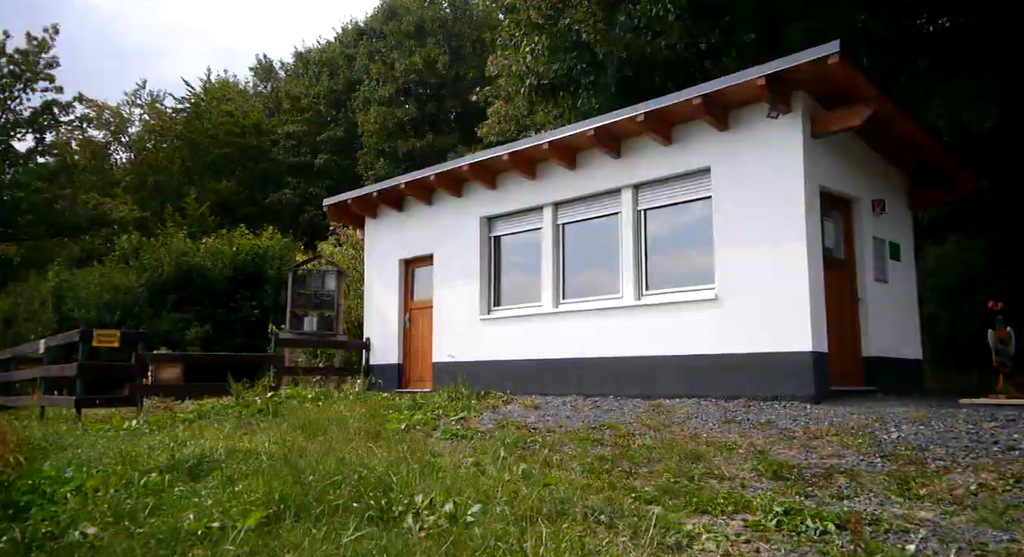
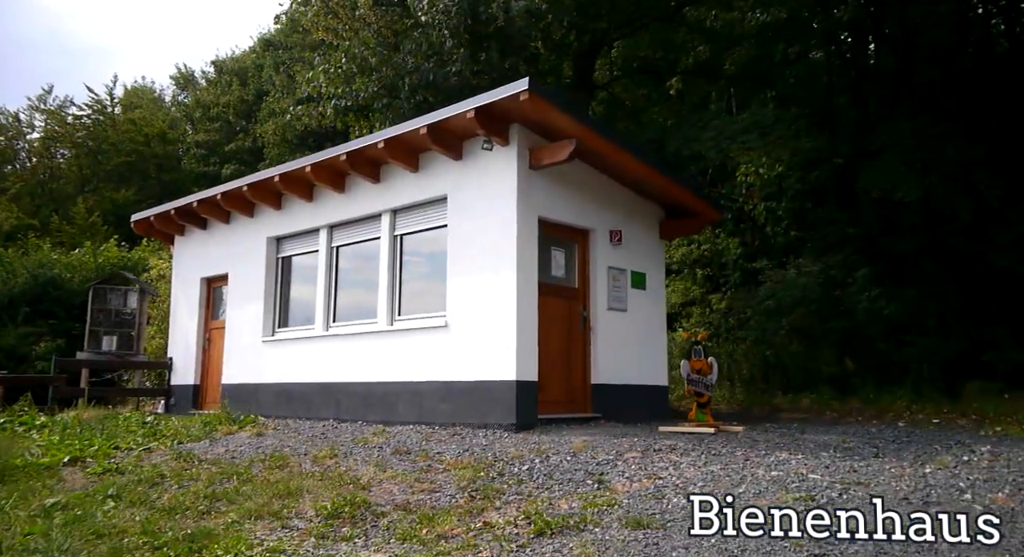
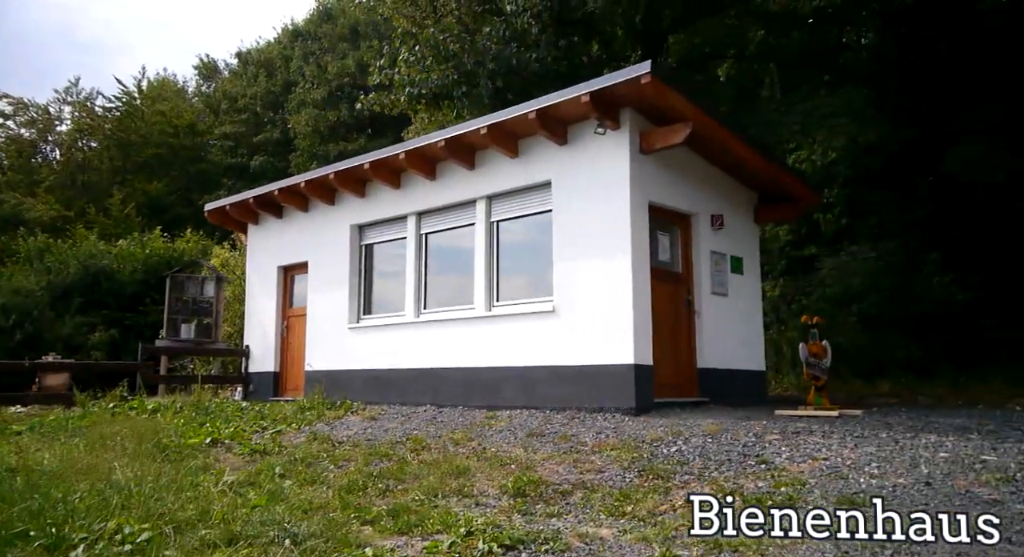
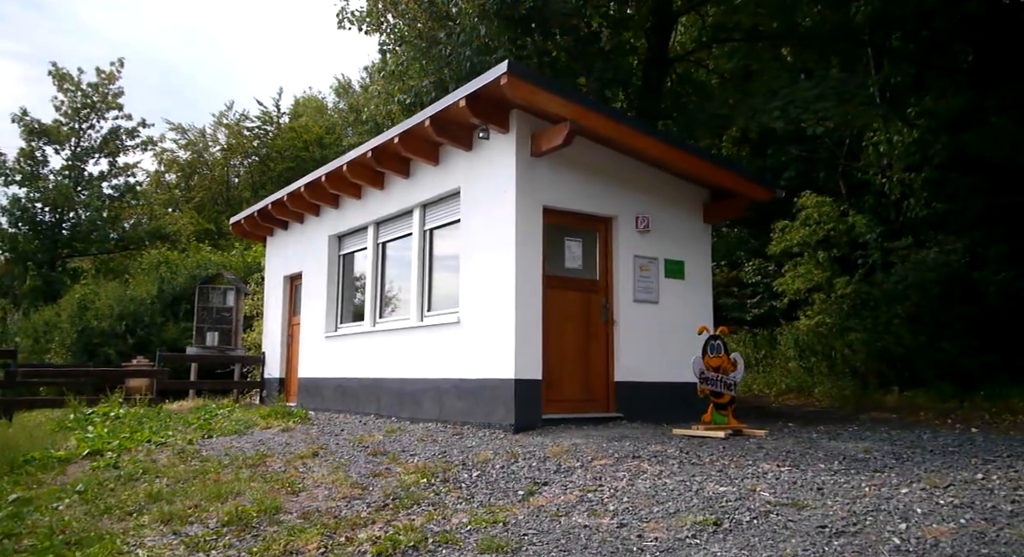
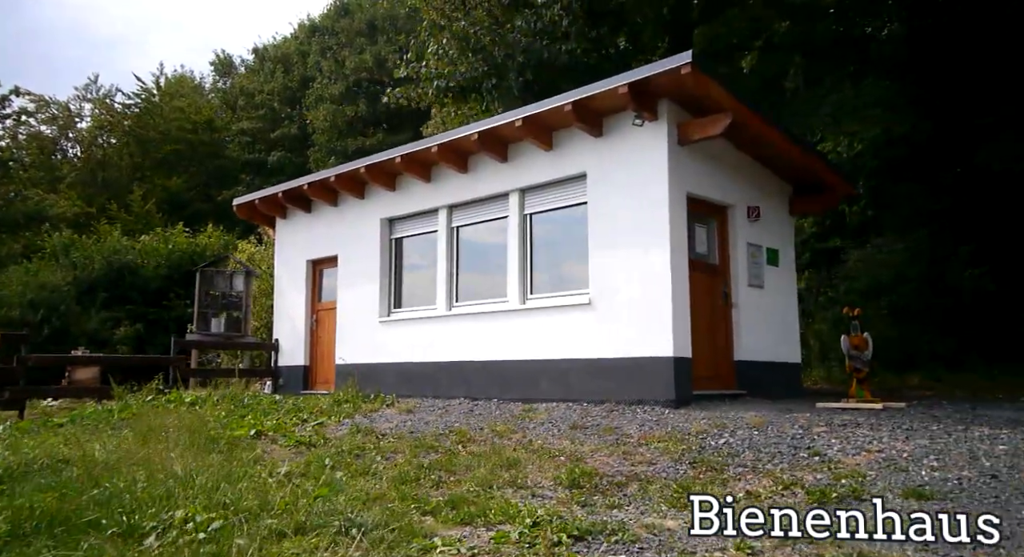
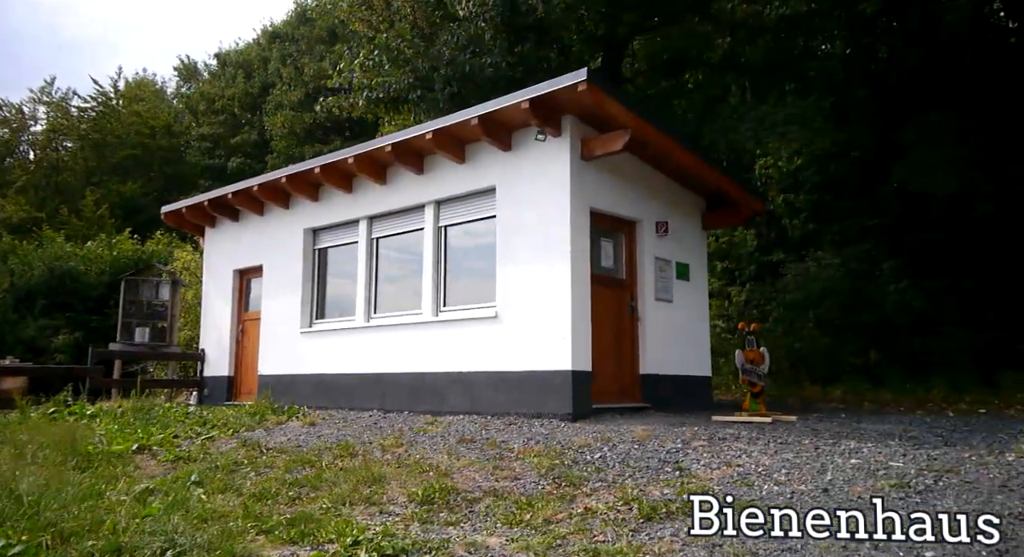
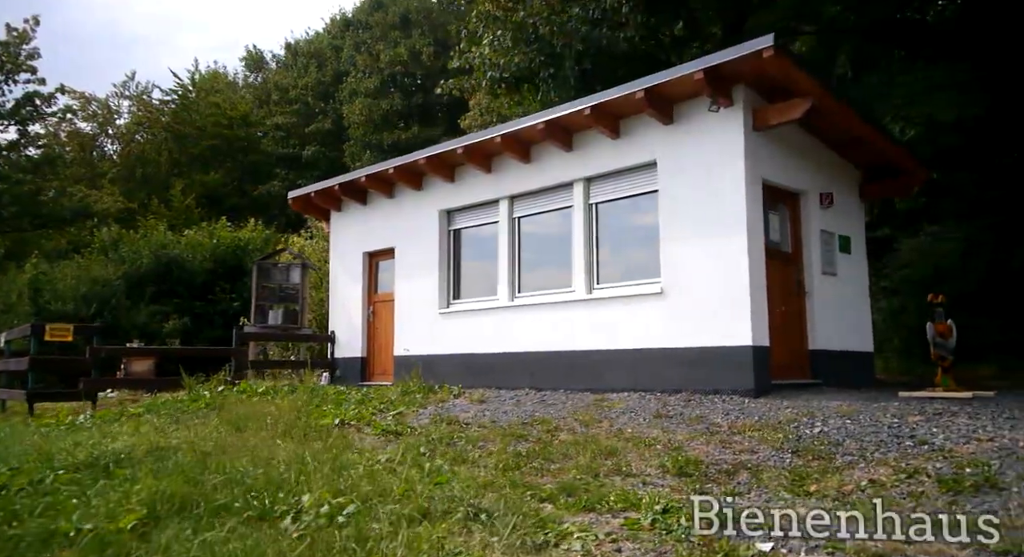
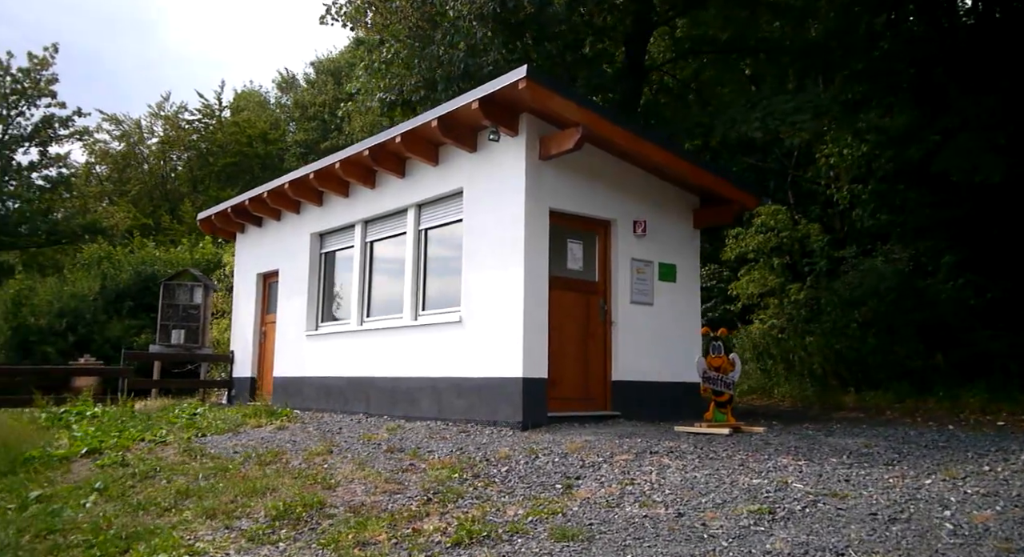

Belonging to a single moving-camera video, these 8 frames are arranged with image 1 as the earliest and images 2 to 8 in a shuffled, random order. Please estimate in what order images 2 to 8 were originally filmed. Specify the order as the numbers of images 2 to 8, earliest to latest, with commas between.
7, 5, 3, 6, 2, 8, 4
